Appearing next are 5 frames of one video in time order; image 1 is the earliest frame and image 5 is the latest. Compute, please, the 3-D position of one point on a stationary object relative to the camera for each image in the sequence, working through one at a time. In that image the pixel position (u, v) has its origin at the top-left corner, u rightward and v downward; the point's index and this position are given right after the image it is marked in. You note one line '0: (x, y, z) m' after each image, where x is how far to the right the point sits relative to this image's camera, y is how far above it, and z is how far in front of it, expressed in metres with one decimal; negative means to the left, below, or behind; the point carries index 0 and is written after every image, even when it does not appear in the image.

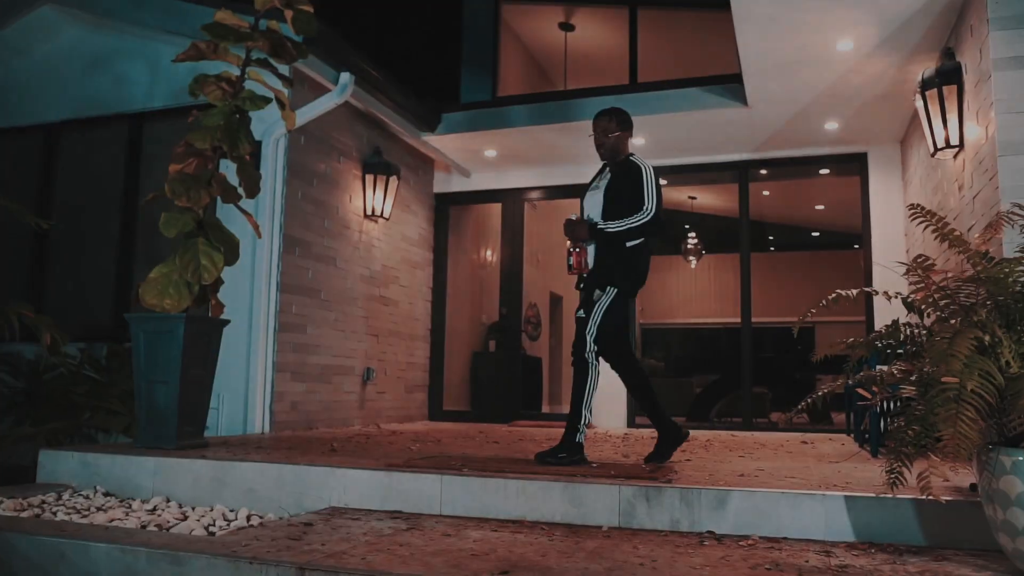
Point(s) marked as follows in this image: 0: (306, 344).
0: (-1.3, -0.3, +5.4) m
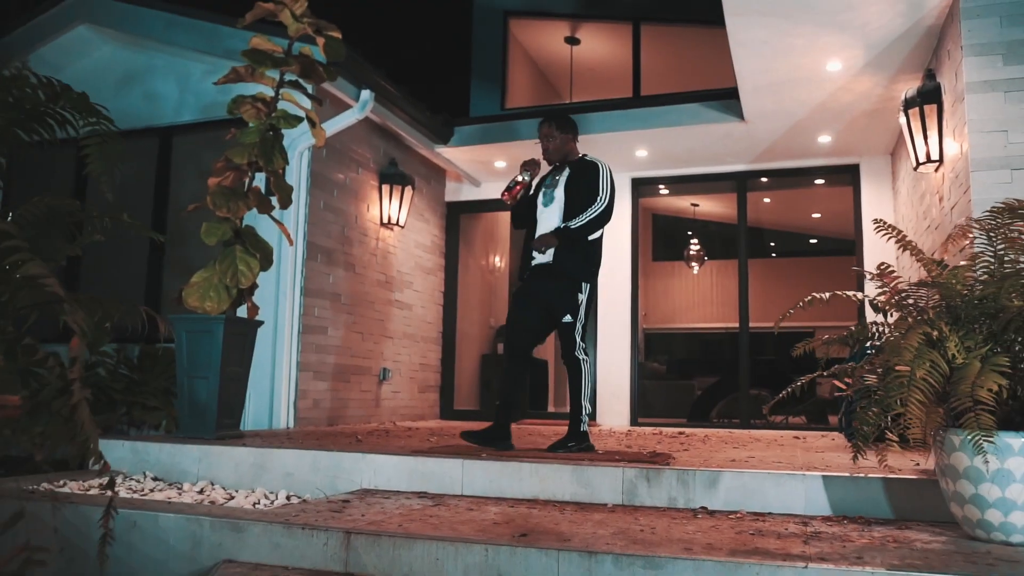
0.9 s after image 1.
0: (-1.2, -0.4, +5.7) m
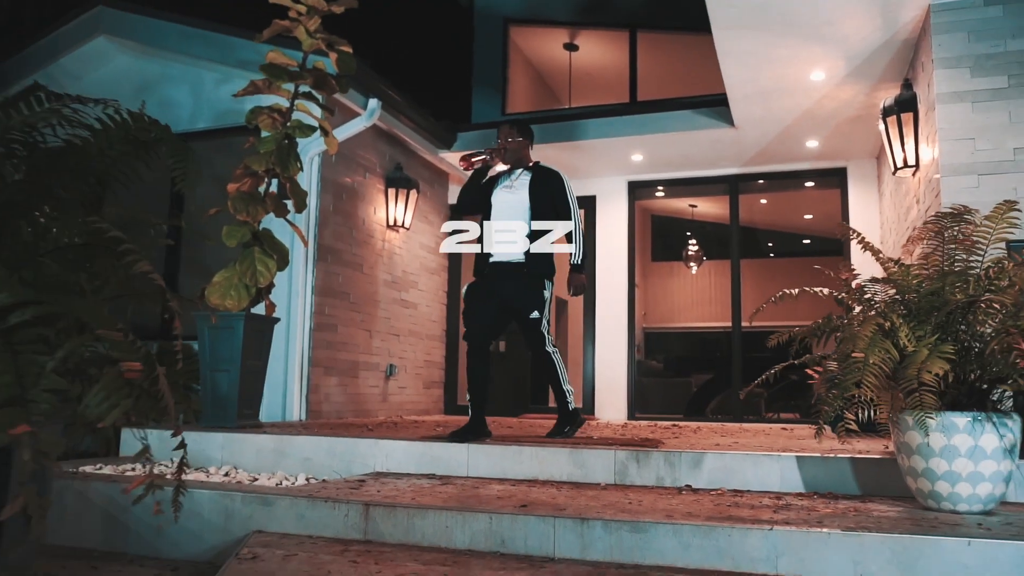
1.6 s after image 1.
0: (-1.2, -0.4, +6.0) m
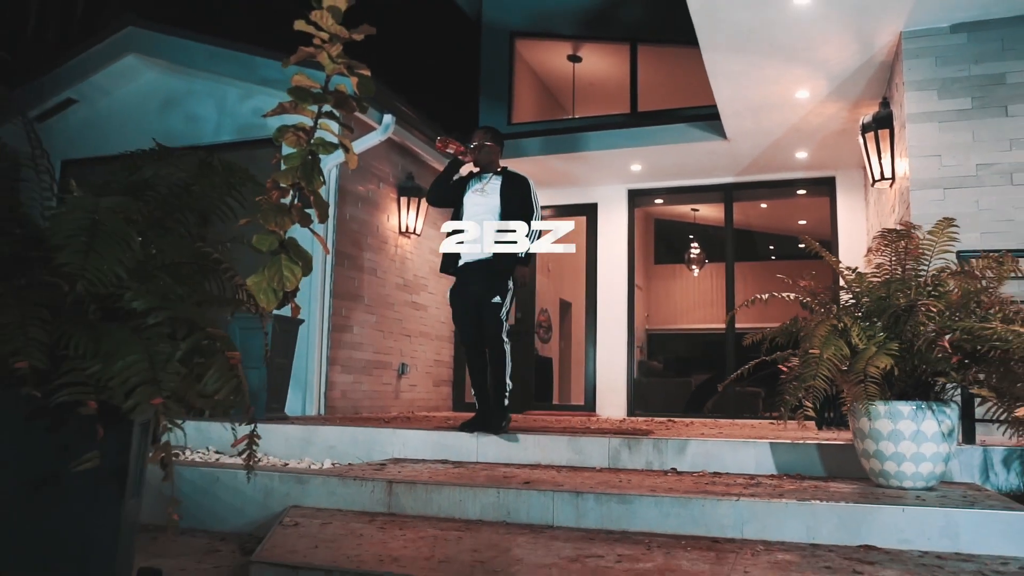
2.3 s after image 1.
0: (-1.2, -0.4, +6.4) m
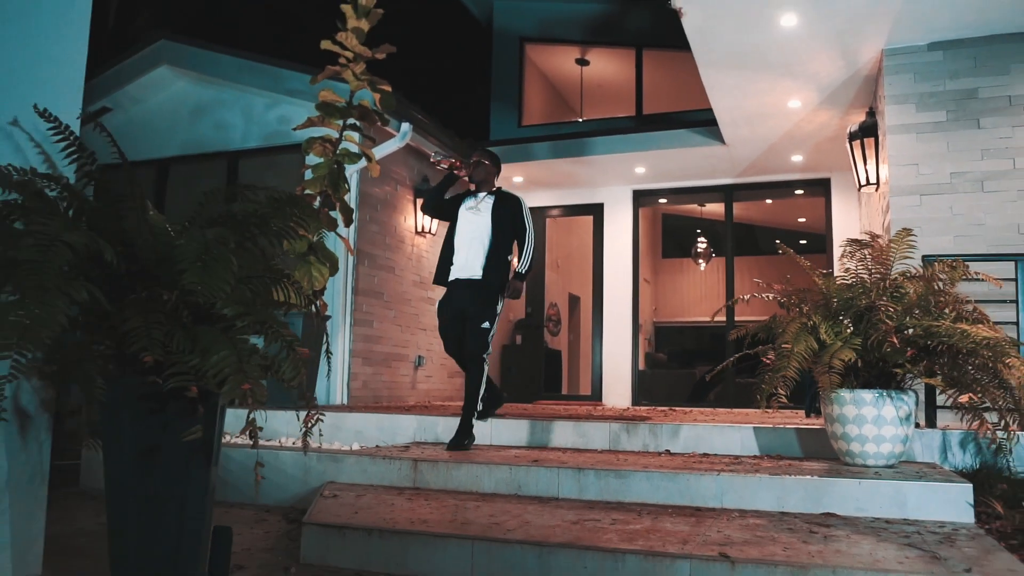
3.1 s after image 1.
0: (-1.1, -0.4, +6.8) m
